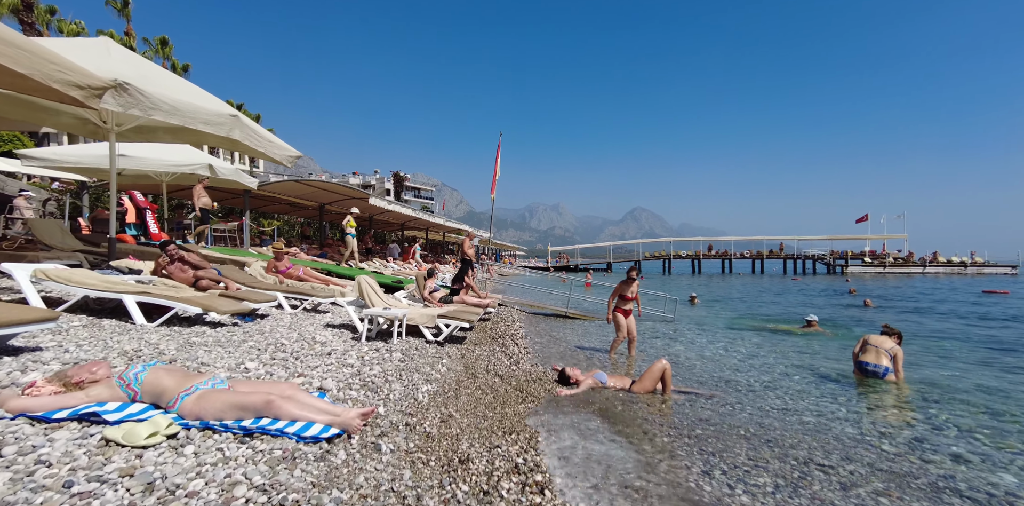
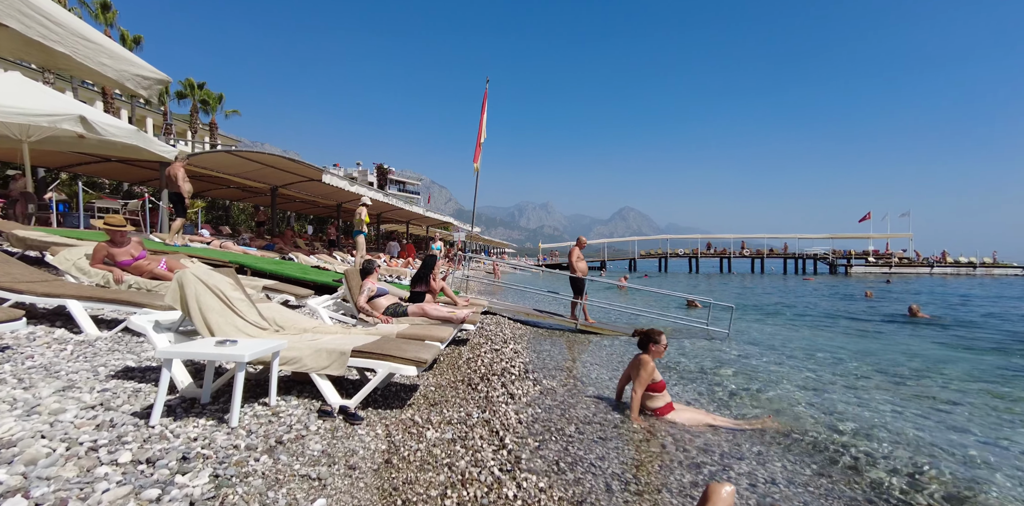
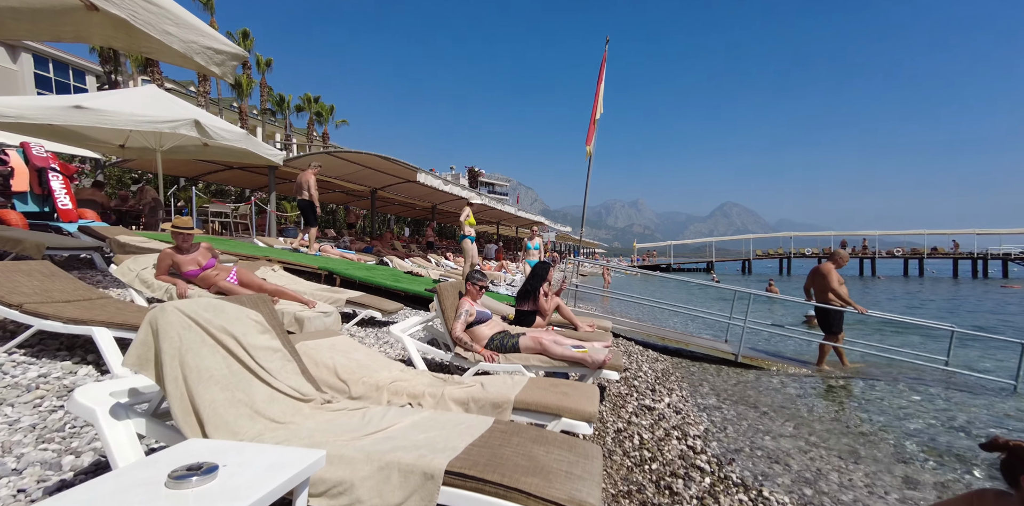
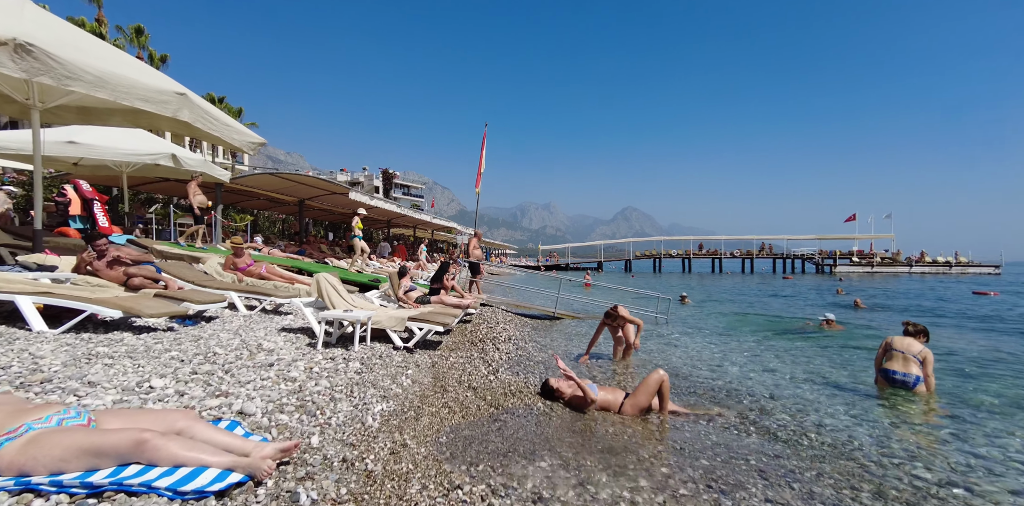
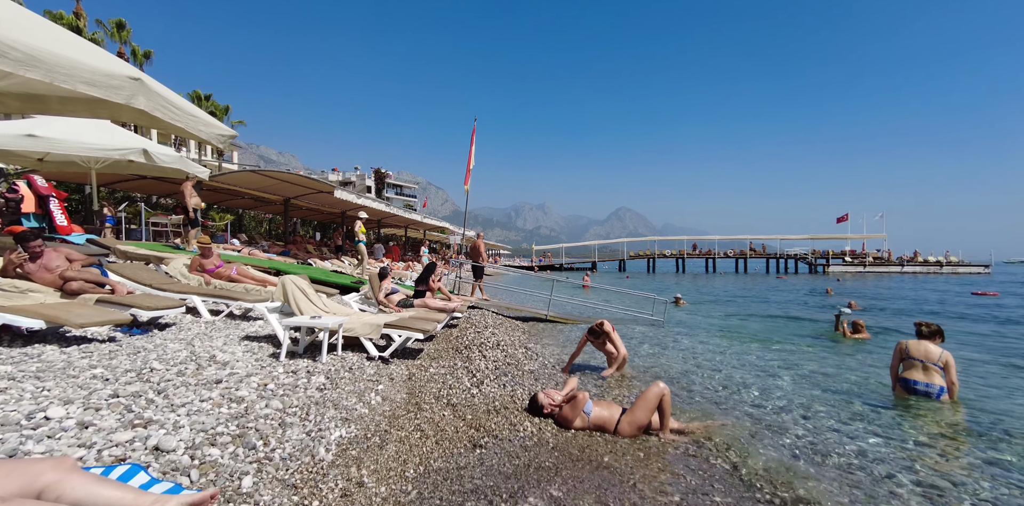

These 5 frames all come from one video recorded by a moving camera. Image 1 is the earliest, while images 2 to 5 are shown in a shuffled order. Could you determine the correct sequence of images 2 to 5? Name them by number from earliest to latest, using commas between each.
4, 5, 2, 3
